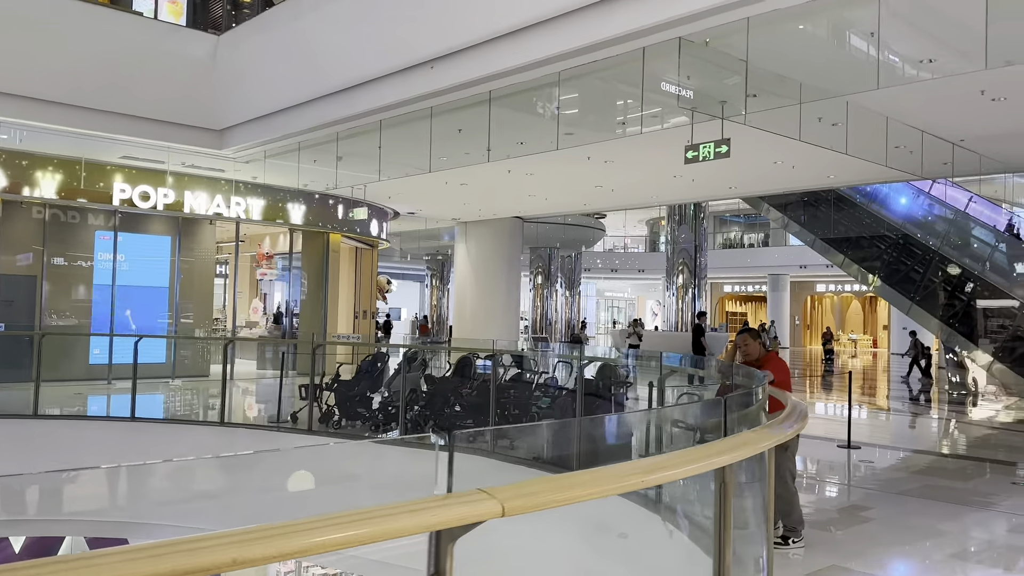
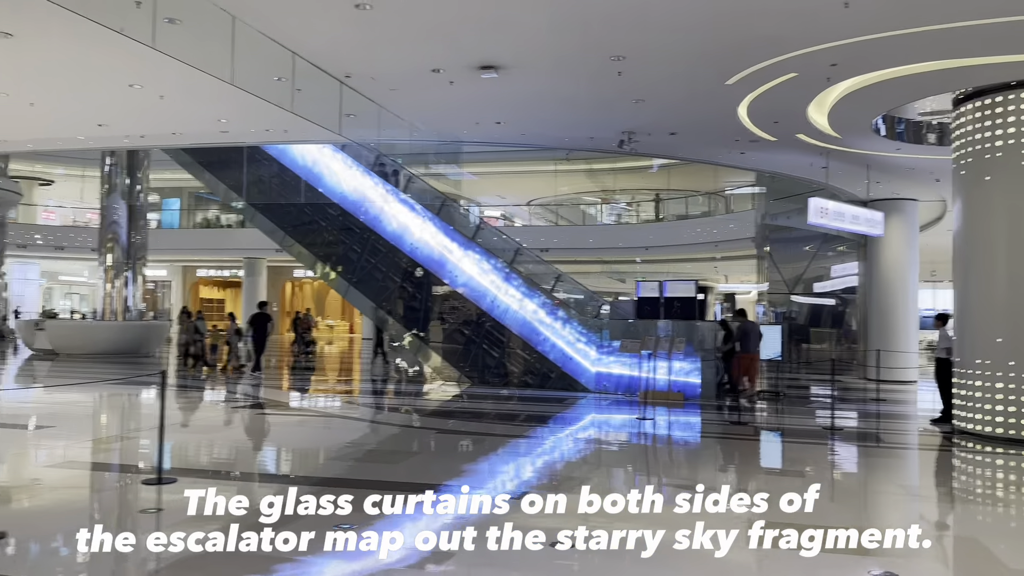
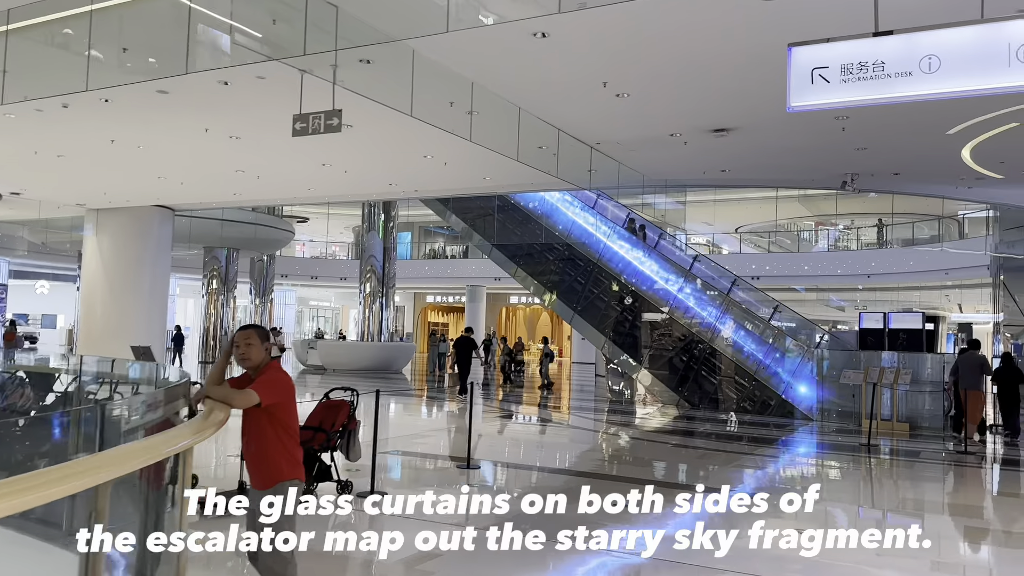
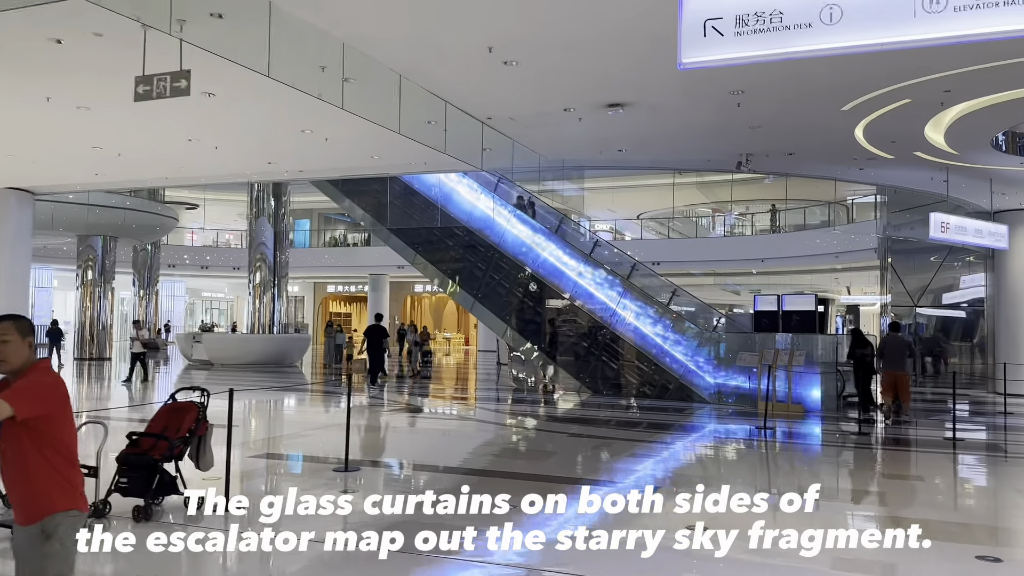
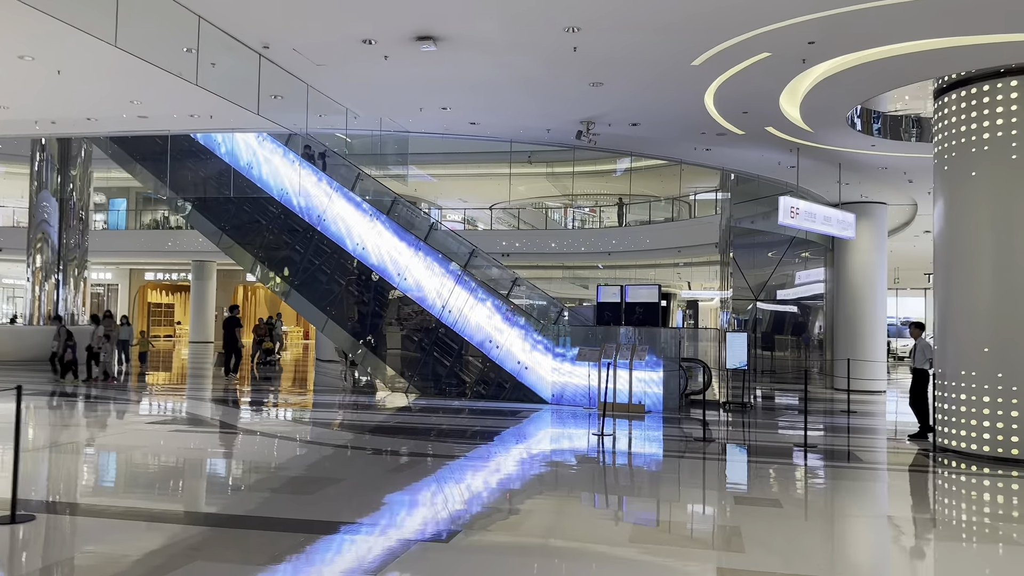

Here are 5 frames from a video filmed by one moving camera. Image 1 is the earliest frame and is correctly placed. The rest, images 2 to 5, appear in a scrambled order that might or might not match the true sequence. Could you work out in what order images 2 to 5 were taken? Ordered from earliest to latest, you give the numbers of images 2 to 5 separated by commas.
3, 4, 2, 5
